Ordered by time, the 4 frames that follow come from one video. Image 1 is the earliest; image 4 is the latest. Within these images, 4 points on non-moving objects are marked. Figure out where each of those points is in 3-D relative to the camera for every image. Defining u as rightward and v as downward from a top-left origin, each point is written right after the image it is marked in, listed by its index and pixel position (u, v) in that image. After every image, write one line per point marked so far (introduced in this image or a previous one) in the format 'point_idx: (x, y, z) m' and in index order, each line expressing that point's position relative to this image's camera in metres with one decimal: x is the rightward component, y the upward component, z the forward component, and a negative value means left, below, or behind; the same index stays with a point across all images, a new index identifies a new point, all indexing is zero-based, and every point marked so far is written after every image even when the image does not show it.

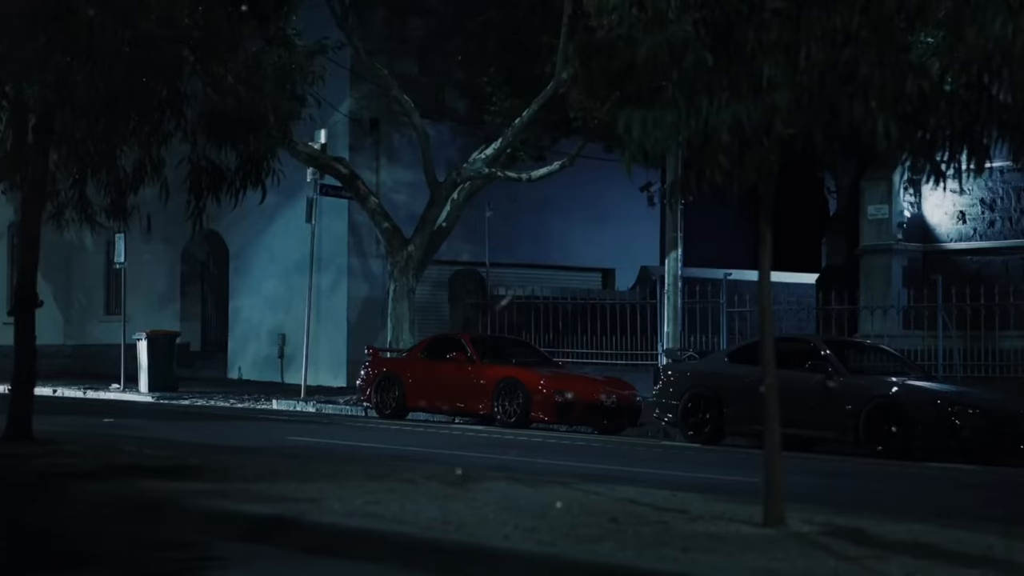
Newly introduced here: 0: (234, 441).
0: (-3.0, -1.7, +15.1) m
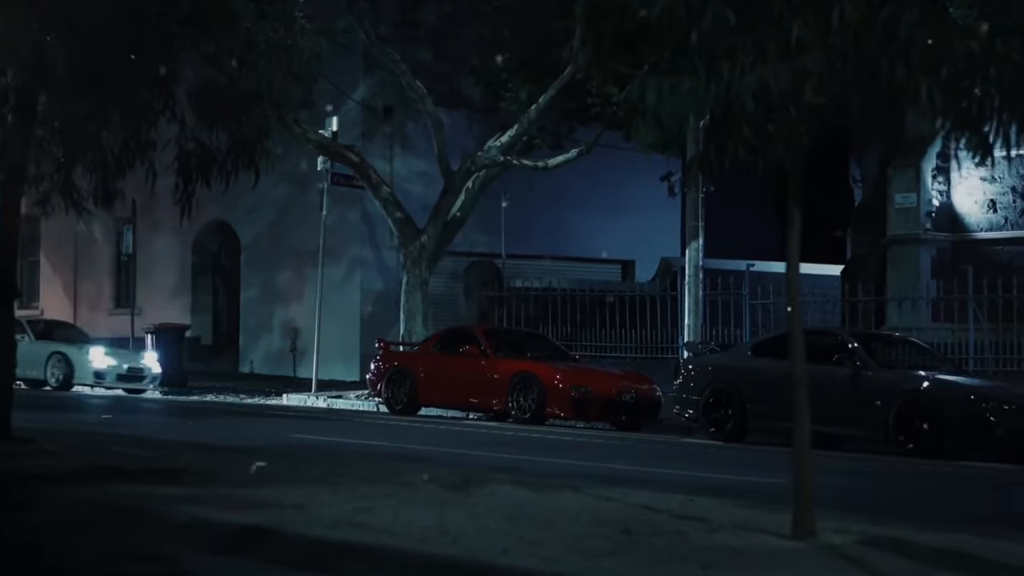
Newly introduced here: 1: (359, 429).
0: (-2.9, -1.6, +14.4) m
1: (-1.8, -1.7, +16.7) m
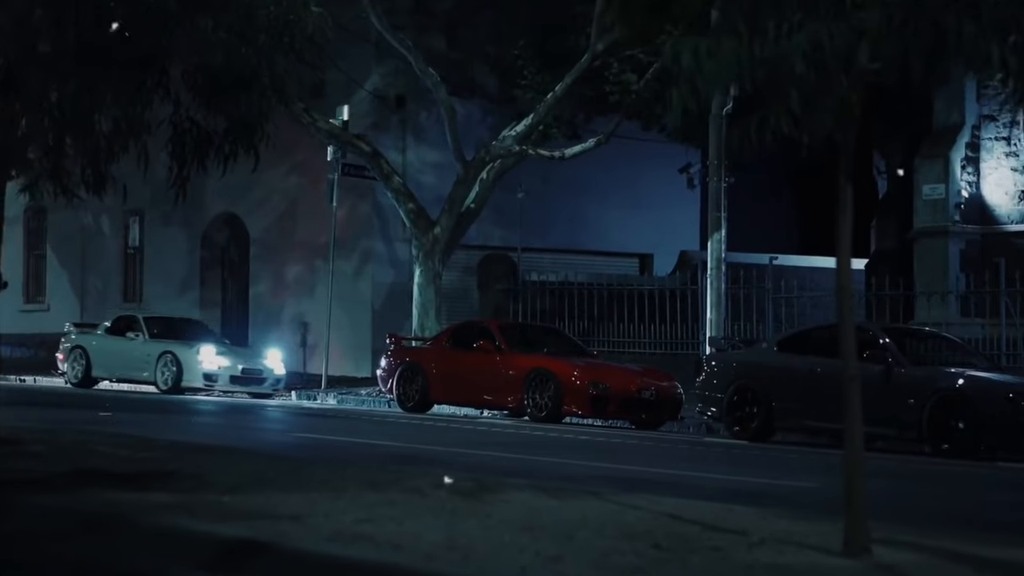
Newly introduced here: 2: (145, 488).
0: (-2.8, -1.5, +13.7) m
1: (-1.7, -1.6, +15.9) m
2: (-2.4, -1.3, +9.1) m
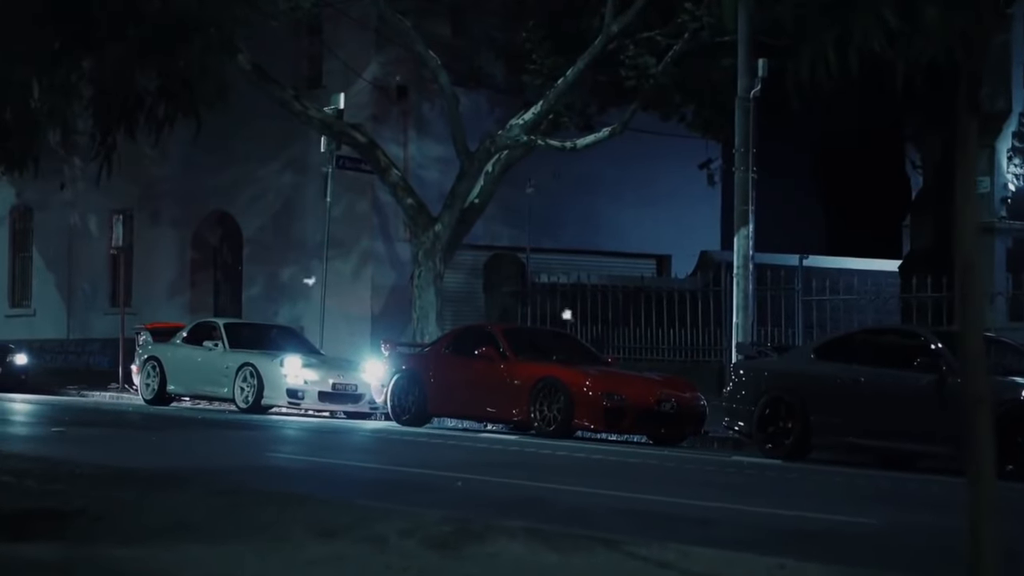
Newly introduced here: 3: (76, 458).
0: (-2.8, -1.5, +11.6) m
1: (-1.6, -1.6, +13.9) m
2: (-2.5, -1.3, +7.1) m
3: (-3.8, -1.4, +11.9) m
